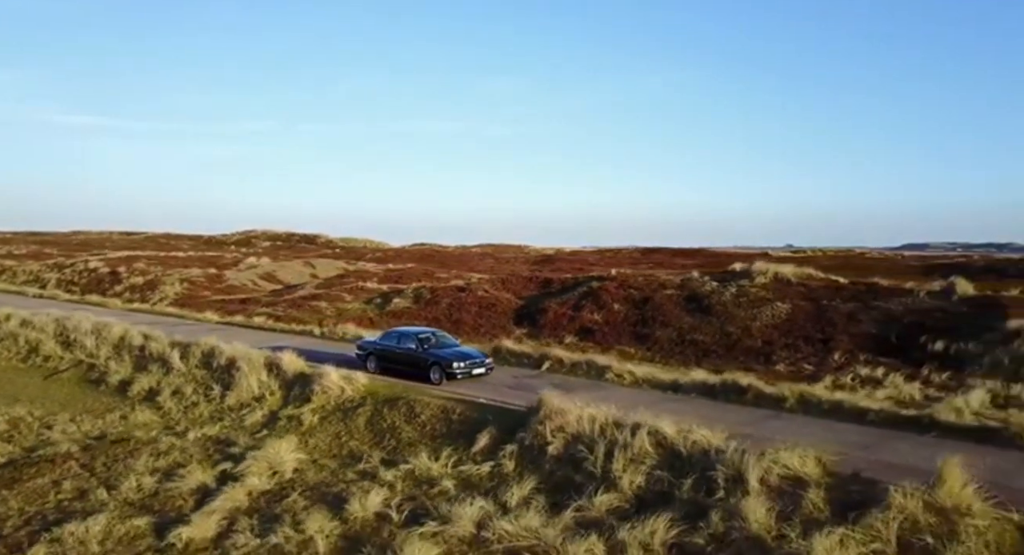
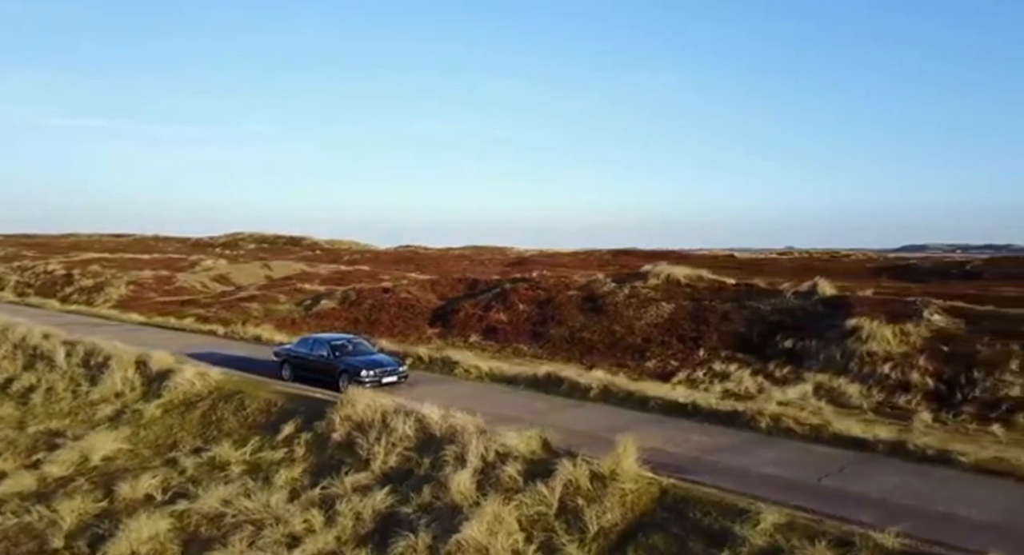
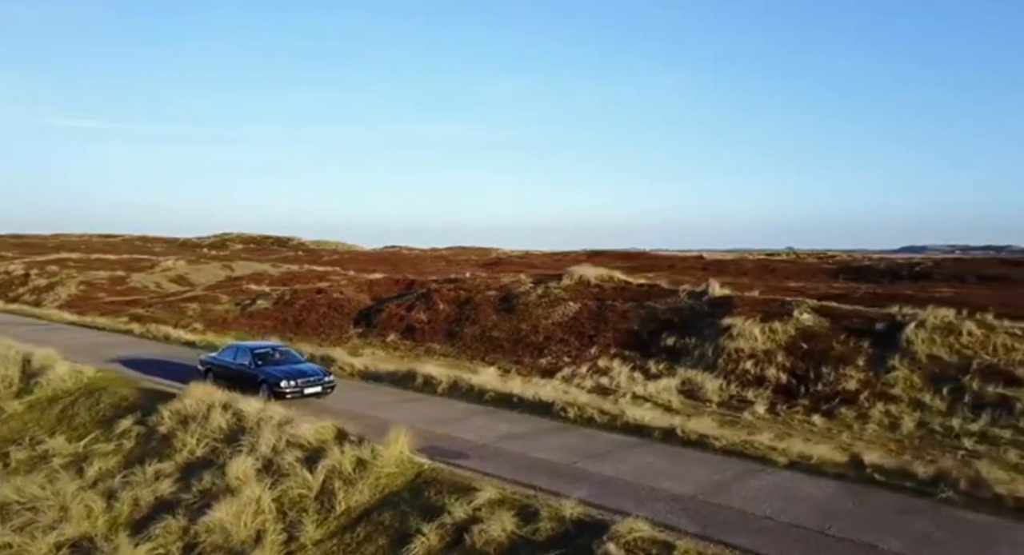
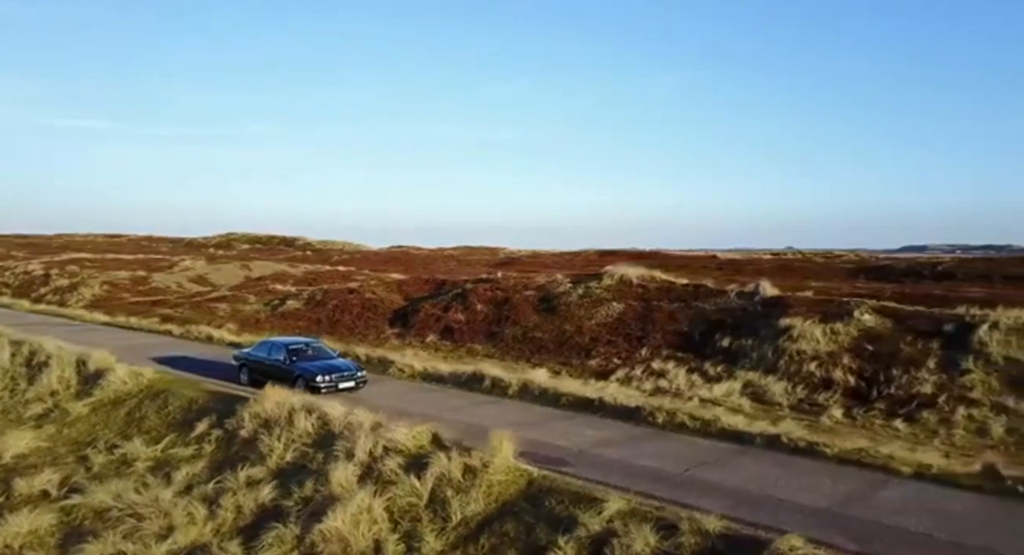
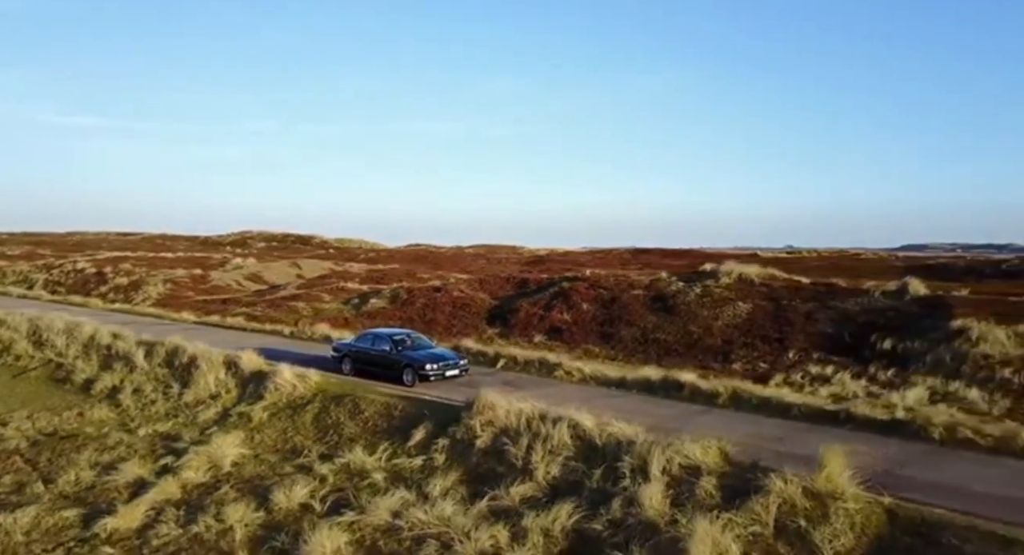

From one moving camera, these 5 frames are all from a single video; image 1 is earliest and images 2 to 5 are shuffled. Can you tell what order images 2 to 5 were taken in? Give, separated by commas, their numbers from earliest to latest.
5, 2, 4, 3
